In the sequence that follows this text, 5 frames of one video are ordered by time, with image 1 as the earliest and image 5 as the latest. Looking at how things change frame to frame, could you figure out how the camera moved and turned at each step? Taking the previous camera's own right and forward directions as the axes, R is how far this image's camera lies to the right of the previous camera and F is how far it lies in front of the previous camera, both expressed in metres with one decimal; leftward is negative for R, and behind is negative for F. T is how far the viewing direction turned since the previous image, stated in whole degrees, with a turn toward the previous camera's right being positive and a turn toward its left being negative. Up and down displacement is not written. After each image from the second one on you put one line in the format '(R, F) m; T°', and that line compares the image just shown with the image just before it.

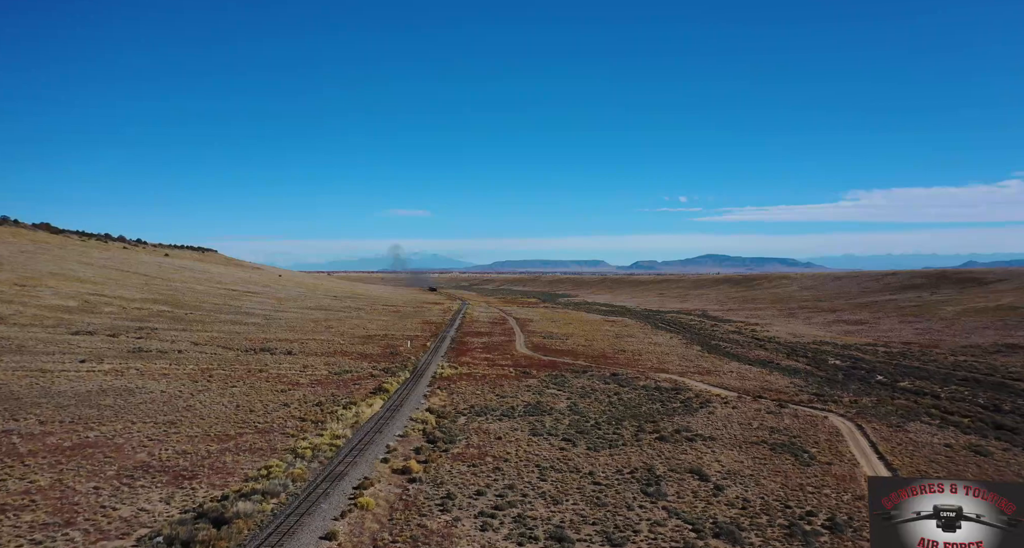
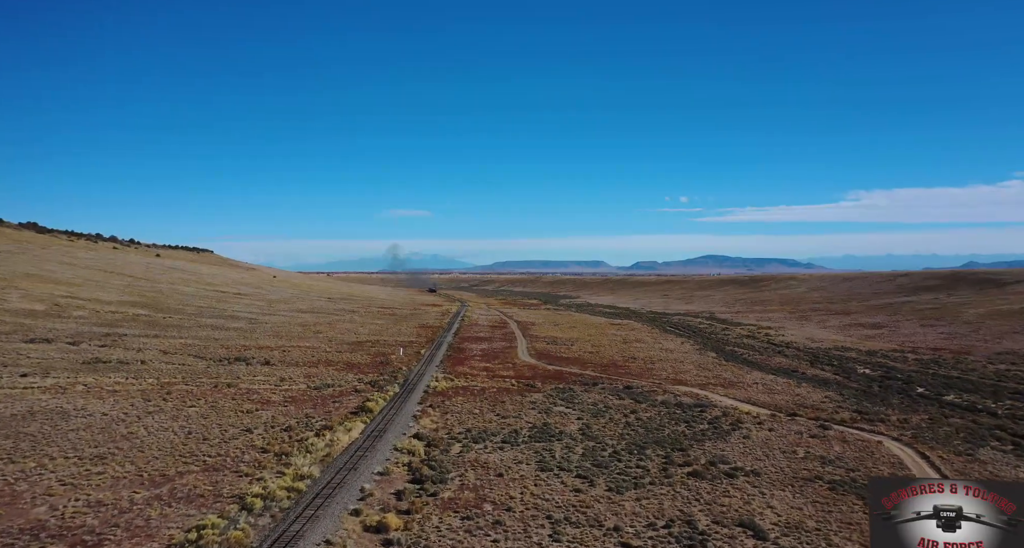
(-0.1, +5.5) m; 0°
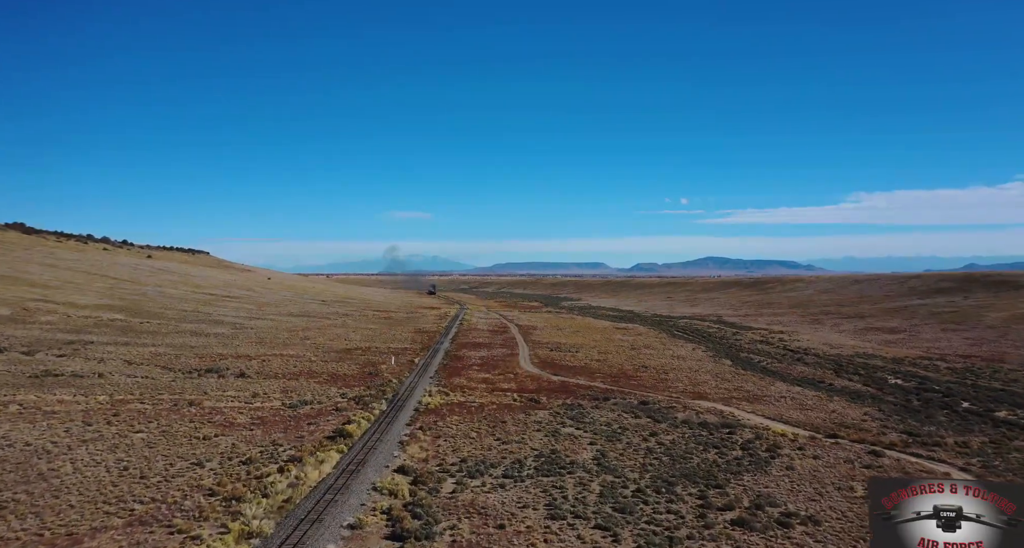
(-0.1, +5.0) m; 0°
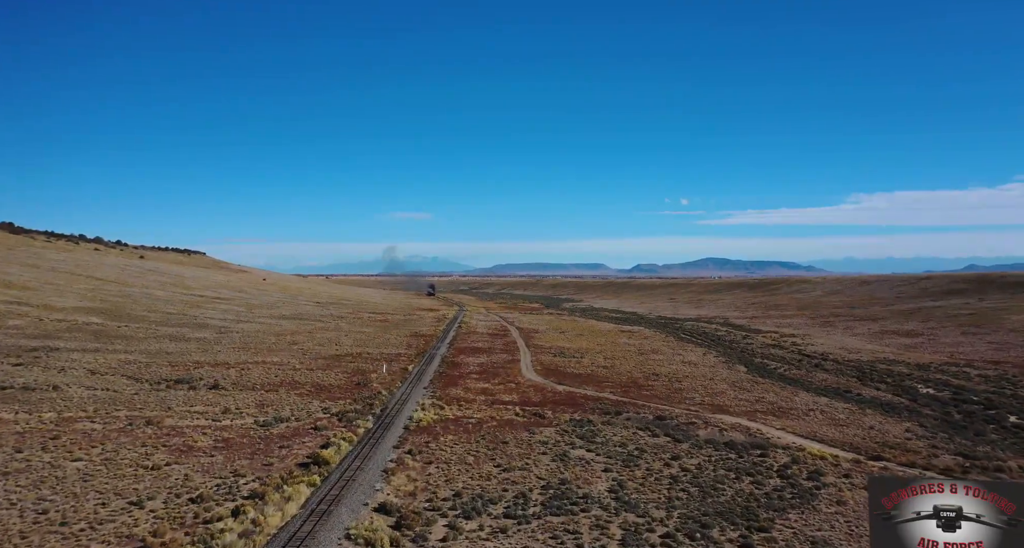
(-0.1, +4.3) m; 0°
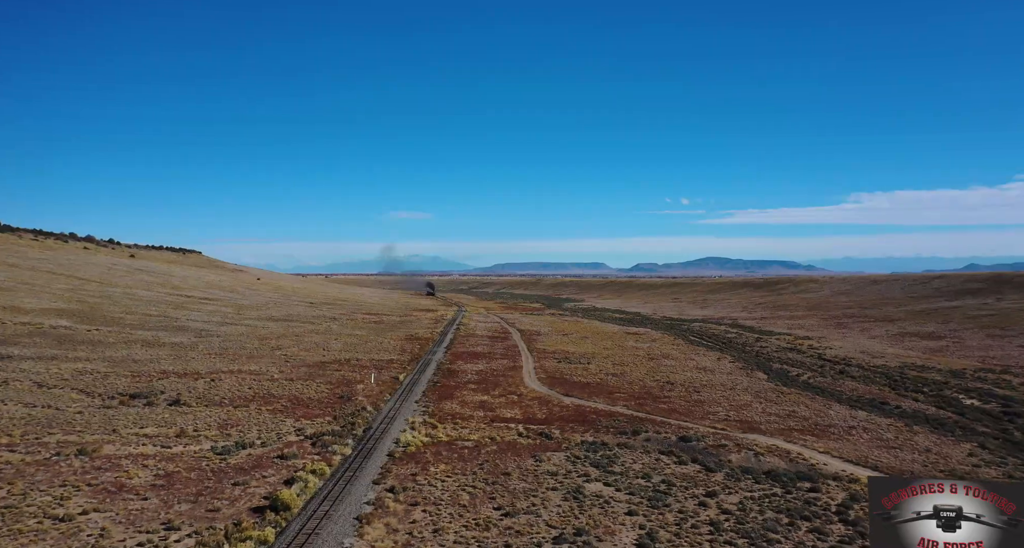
(-0.1, +5.1) m; 0°
